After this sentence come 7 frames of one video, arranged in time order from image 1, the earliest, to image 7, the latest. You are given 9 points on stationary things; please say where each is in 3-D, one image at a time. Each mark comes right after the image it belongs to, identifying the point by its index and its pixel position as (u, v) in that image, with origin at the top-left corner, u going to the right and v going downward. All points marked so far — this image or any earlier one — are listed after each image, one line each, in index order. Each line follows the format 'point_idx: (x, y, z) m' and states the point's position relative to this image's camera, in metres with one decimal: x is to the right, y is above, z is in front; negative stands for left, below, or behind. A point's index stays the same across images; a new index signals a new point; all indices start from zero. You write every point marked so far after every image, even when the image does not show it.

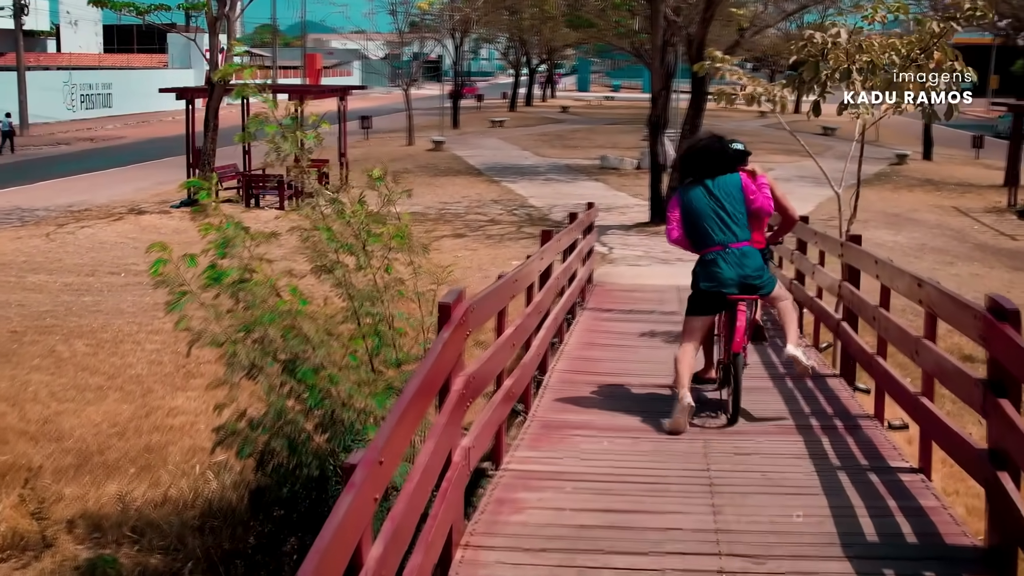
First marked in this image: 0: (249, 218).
0: (-2.6, +0.7, +13.8) m
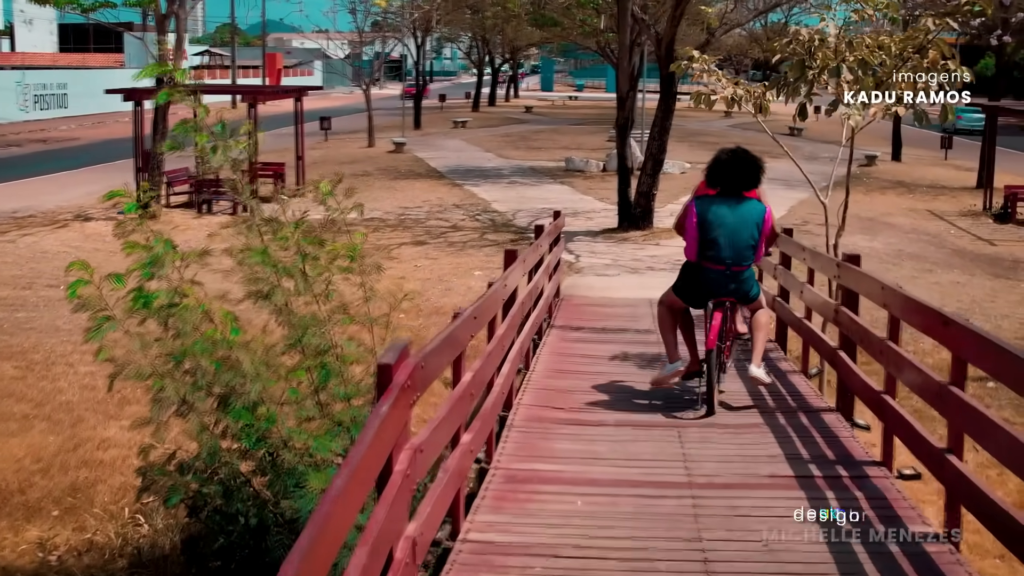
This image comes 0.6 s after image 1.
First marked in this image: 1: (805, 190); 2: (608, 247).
0: (-3.0, +0.6, +13.2) m
1: (+3.7, +1.2, +17.6) m
2: (+0.9, +0.4, +12.2) m
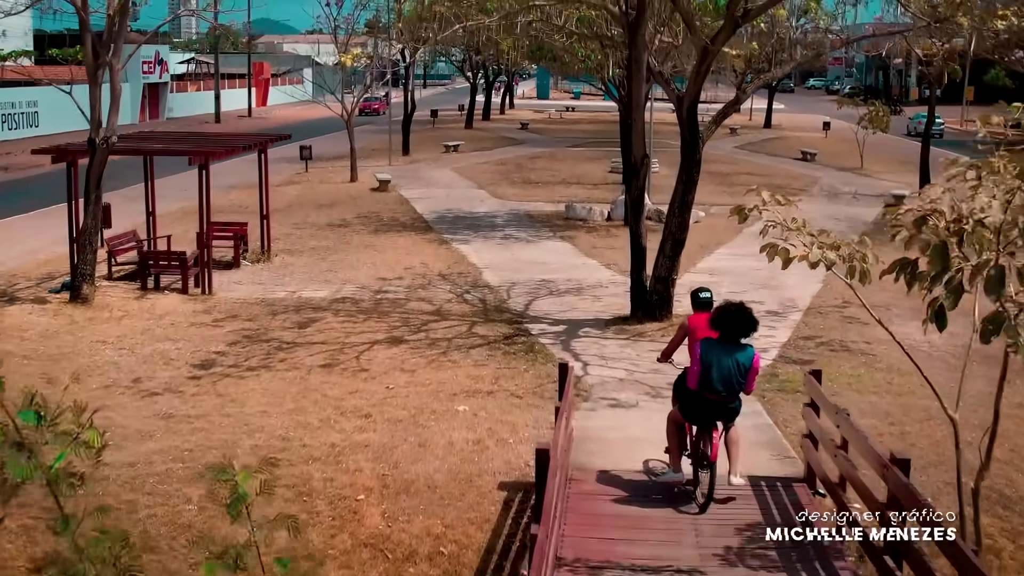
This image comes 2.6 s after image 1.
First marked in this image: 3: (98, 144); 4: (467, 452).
0: (-3.0, -0.2, +11.3) m
1: (+3.7, +0.4, +15.6) m
2: (+0.8, -0.4, +10.3) m
3: (-3.4, +1.2, +11.3) m
4: (-0.2, -0.8, +7.1) m
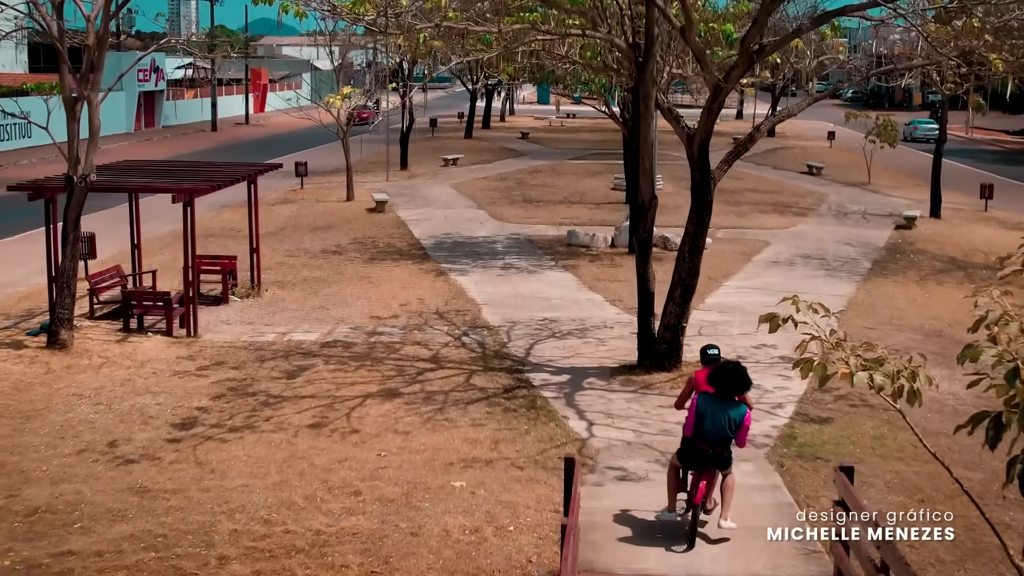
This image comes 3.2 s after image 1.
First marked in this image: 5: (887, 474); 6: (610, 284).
0: (-3.0, -0.6, +10.7) m
1: (+3.7, +0.1, +15.0) m
2: (+0.8, -0.8, +9.7) m
3: (-3.4, +0.8, +10.8) m
4: (-0.2, -1.2, +6.5) m
5: (+2.2, -1.1, +8.2) m
6: (+1.0, 0.0, +14.5) m
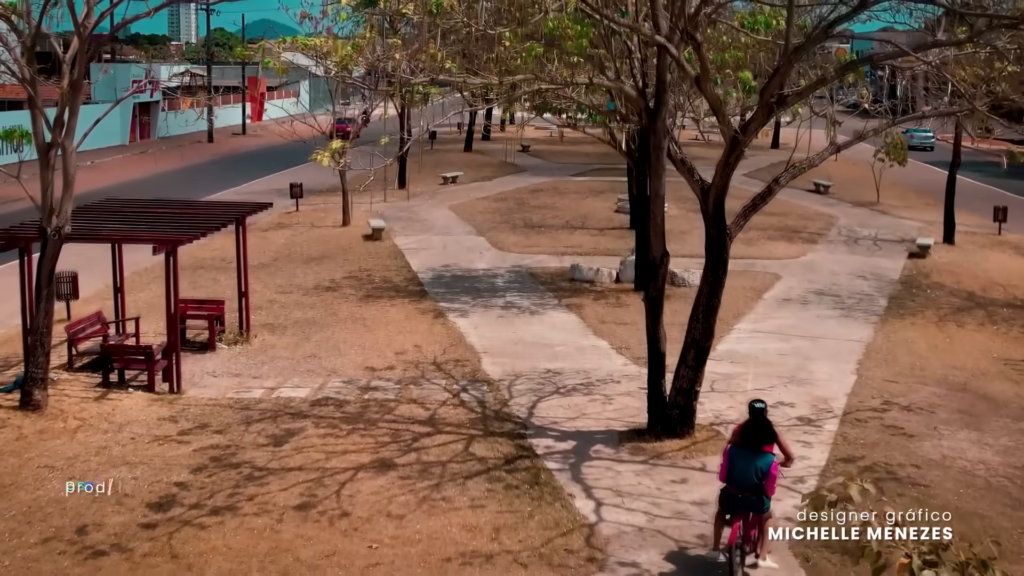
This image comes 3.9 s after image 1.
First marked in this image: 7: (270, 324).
0: (-3.0, -1.0, +10.0) m
1: (+3.7, -0.3, +14.4) m
2: (+0.8, -1.2, +9.1) m
3: (-3.4, +0.4, +10.1) m
4: (-0.2, -1.6, +5.9) m
5: (+2.2, -1.5, +7.5) m
6: (+1.0, -0.4, +13.9) m
7: (-2.4, -0.4, +13.9) m
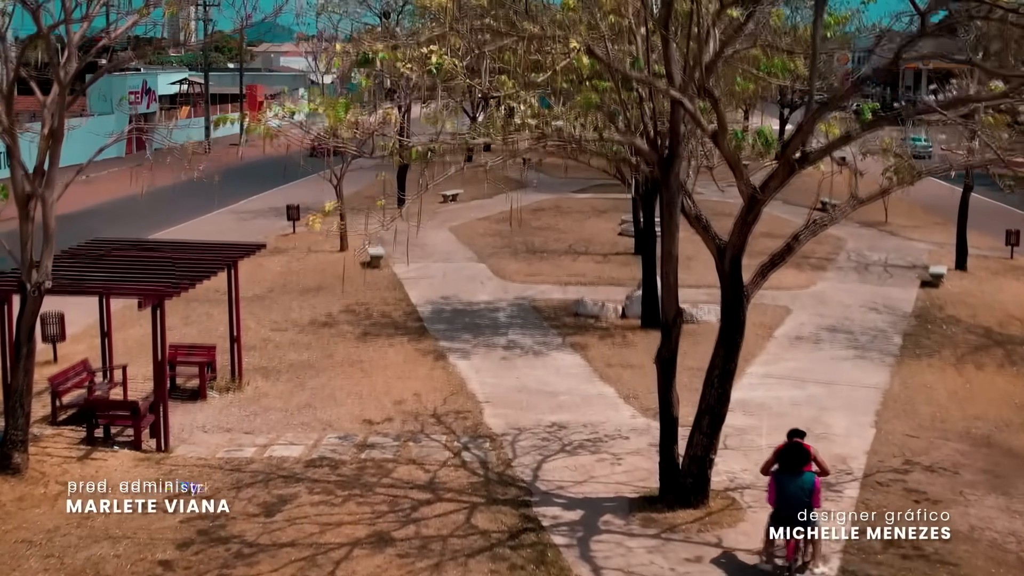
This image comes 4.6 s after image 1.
0: (-3.0, -1.4, +9.5) m
1: (+3.7, -0.8, +13.9) m
2: (+0.8, -1.6, +8.6) m
3: (-3.4, 0.0, +9.6) m
4: (-0.2, -2.1, +5.4) m
5: (+2.3, -1.9, +7.0) m
6: (+1.1, -0.8, +13.4) m
7: (-2.4, -0.8, +13.3) m
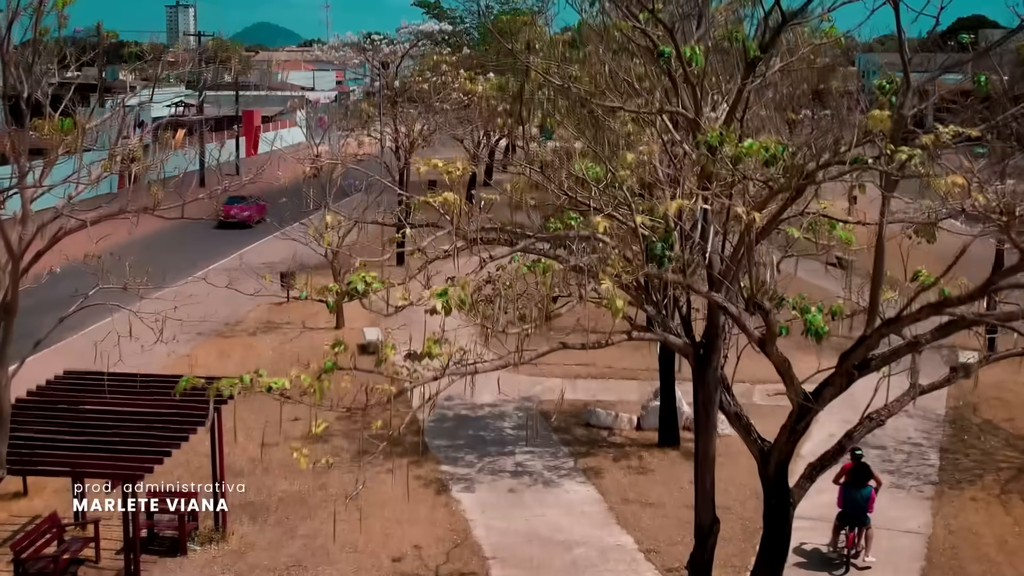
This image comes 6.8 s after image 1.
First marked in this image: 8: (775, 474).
0: (-2.9, -2.6, +8.5) m
1: (+3.8, -1.9, +12.8) m
2: (+0.9, -2.8, +7.5) m
3: (-3.3, -1.2, +8.5) m
4: (-0.1, -3.2, +4.3) m
5: (+2.3, -3.1, +6.0) m
6: (+1.1, -2.0, +12.3) m
7: (-2.3, -1.9, +12.3) m
8: (+1.5, -1.1, +7.7) m
